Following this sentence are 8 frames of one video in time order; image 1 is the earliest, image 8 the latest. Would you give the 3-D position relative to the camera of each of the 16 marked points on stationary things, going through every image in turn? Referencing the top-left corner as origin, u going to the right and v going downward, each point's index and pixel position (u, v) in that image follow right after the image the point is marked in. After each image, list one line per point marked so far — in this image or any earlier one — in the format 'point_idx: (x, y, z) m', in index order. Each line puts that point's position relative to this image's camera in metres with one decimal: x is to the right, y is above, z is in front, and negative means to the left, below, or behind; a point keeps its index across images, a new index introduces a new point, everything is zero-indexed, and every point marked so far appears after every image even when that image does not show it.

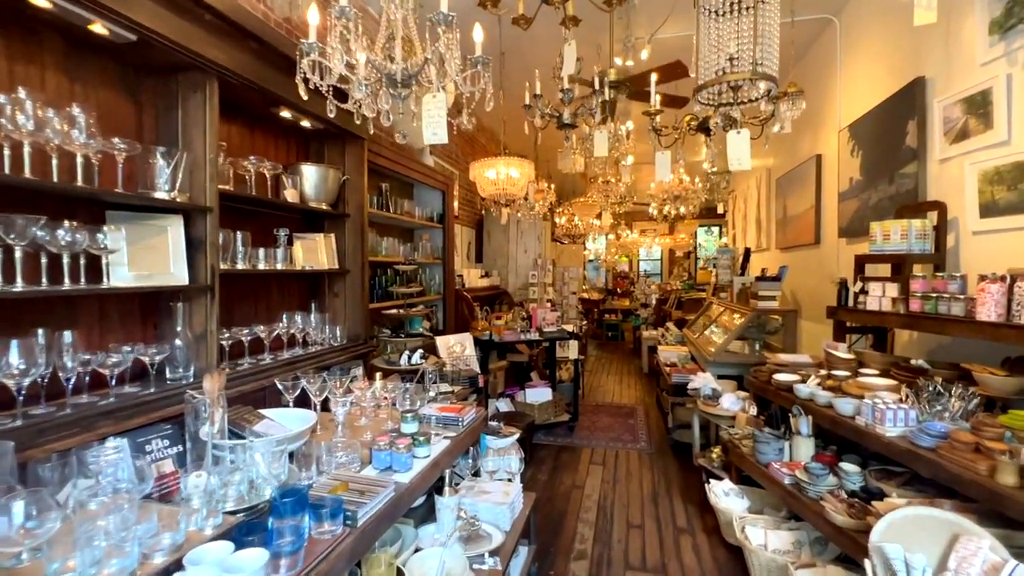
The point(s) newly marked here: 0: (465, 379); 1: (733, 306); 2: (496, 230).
0: (-0.3, -0.6, +3.2) m
1: (+1.9, -0.2, +3.9) m
2: (-0.2, +0.7, +5.9) m
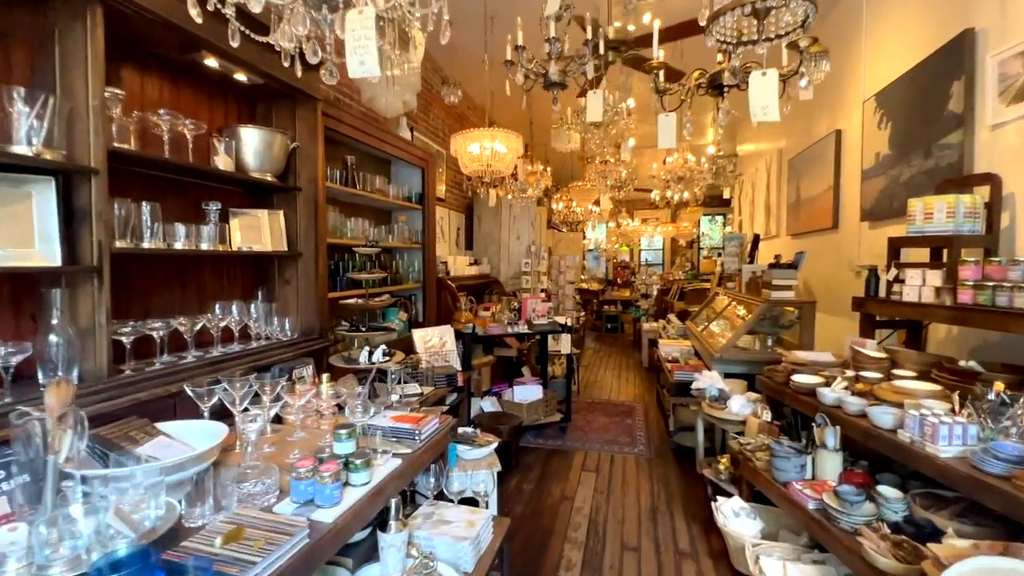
0: (-0.4, -0.5, +2.8) m
1: (+1.8, -0.1, +3.6) m
2: (-0.3, +0.9, +5.6) m
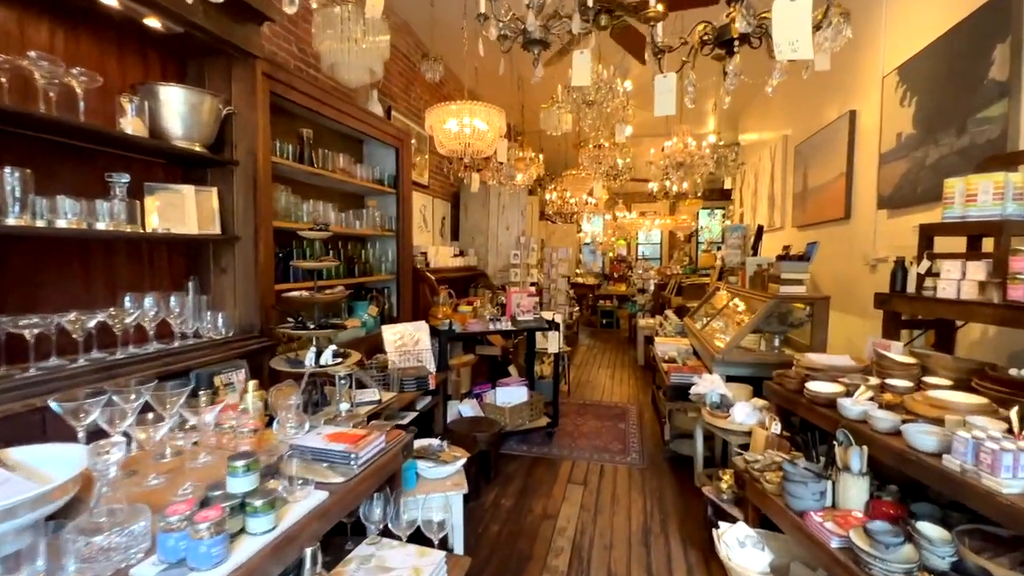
0: (-0.5, -0.5, +2.5) m
1: (+1.6, 0.0, +3.3) m
2: (-0.4, +0.9, +5.2) m
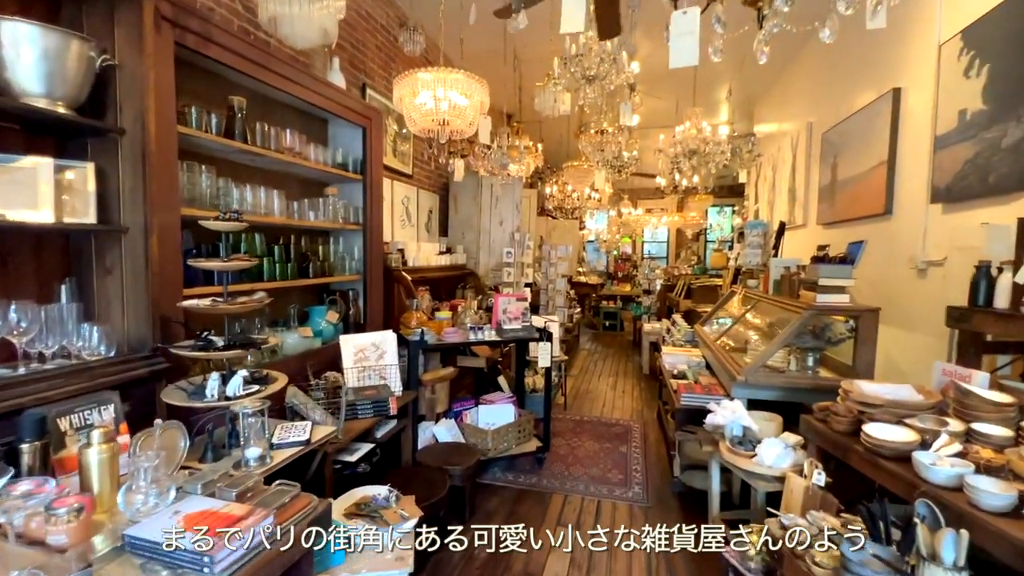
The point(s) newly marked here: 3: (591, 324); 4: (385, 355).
0: (-0.6, -0.5, +2.1) m
1: (+1.5, -0.1, +2.8) m
2: (-0.5, +0.9, +4.8) m
3: (+1.5, -0.7, +8.9) m
4: (-0.7, -0.4, +2.5) m
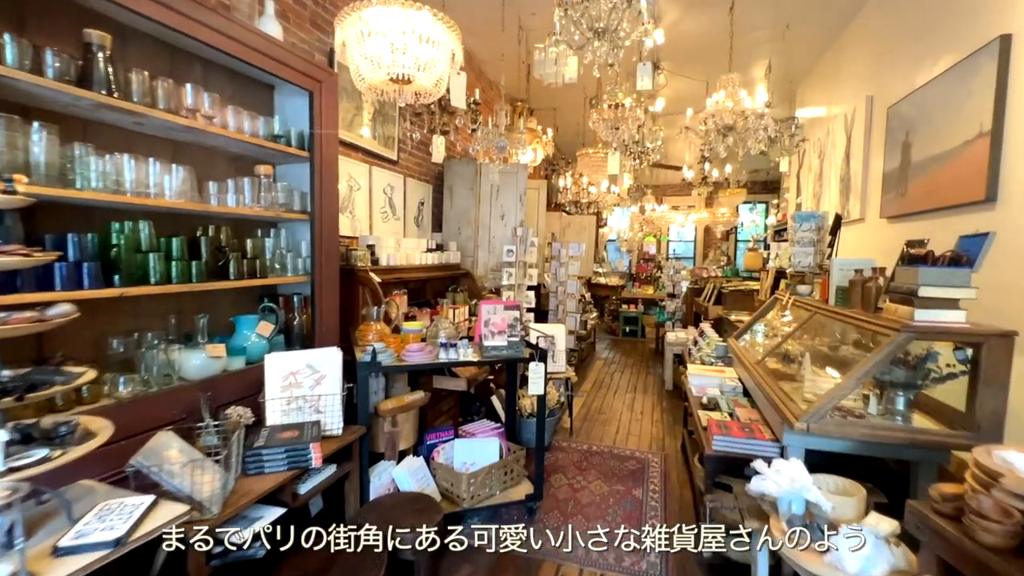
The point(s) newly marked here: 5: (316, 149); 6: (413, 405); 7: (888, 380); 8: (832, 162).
0: (-0.8, -0.5, +1.5) m
1: (+1.5, -0.1, +2.1) m
2: (-0.5, +0.9, +4.2) m
3: (+1.7, -0.7, +8.2) m
4: (-0.8, -0.4, +1.9) m
5: (-0.9, +0.7, +2.2) m
6: (-0.5, -0.6, +2.3) m
7: (+1.3, -0.3, +1.6) m
8: (+3.0, +1.2, +4.4) m
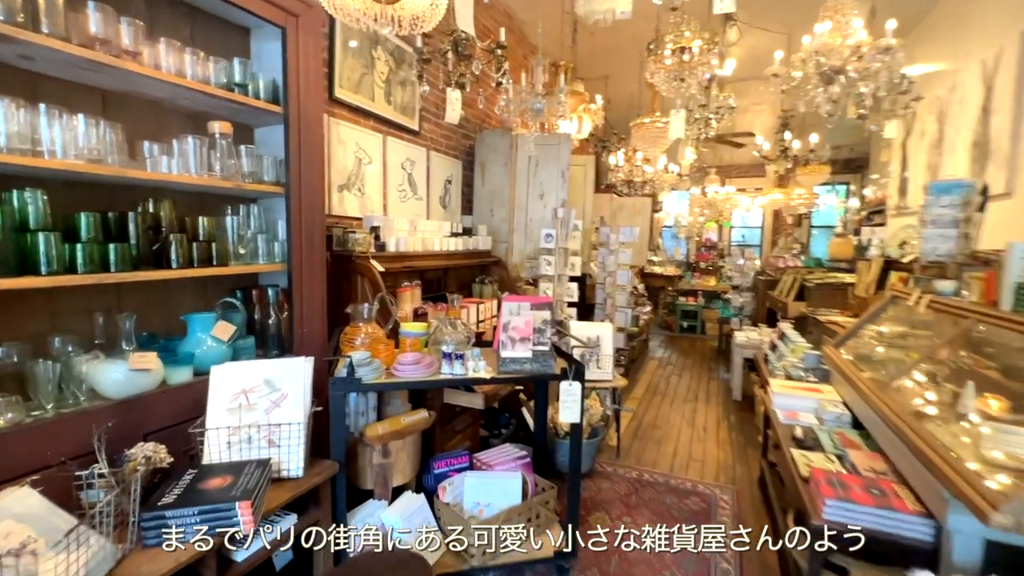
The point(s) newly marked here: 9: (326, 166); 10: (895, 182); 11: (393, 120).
0: (-0.7, -0.5, +1.1) m
1: (+1.5, -0.1, +1.4) m
2: (-0.1, +1.0, +3.7) m
3: (+2.4, -0.6, +7.4) m
4: (-0.7, -0.4, +1.4) m
5: (-0.8, +0.7, +1.7) m
6: (-0.4, -0.5, +1.8) m
7: (+1.3, -0.3, +0.9) m
8: (+3.3, +1.2, +3.5) m
9: (-1.0, +0.6, +2.5) m
10: (+3.8, +1.1, +4.7) m
11: (-0.7, +1.1, +3.0) m
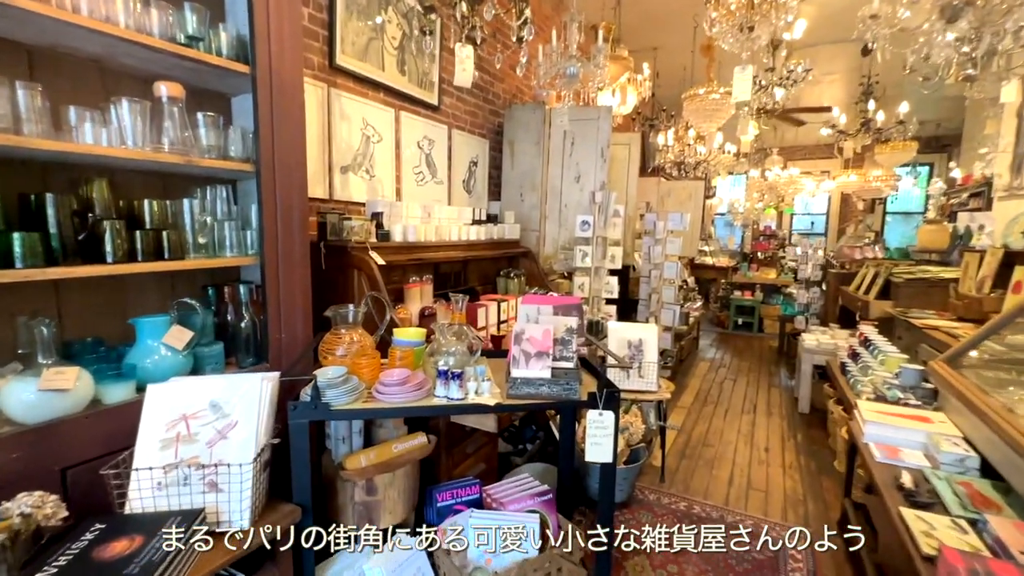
0: (-0.8, -0.5, +0.8) m
1: (+1.5, -0.1, +0.9) m
2: (+0.1, +1.0, +3.3) m
3: (+3.0, -0.5, +6.8) m
4: (-0.7, -0.4, +1.1) m
5: (-0.8, +0.7, +1.4) m
6: (-0.3, -0.5, +1.4) m
7: (+1.3, -0.3, +0.5) m
8: (+3.6, +1.3, +2.8) m
9: (-0.9, +0.7, +2.2) m
10: (+4.1, +1.1, +3.9) m
11: (-0.6, +1.1, +2.6) m
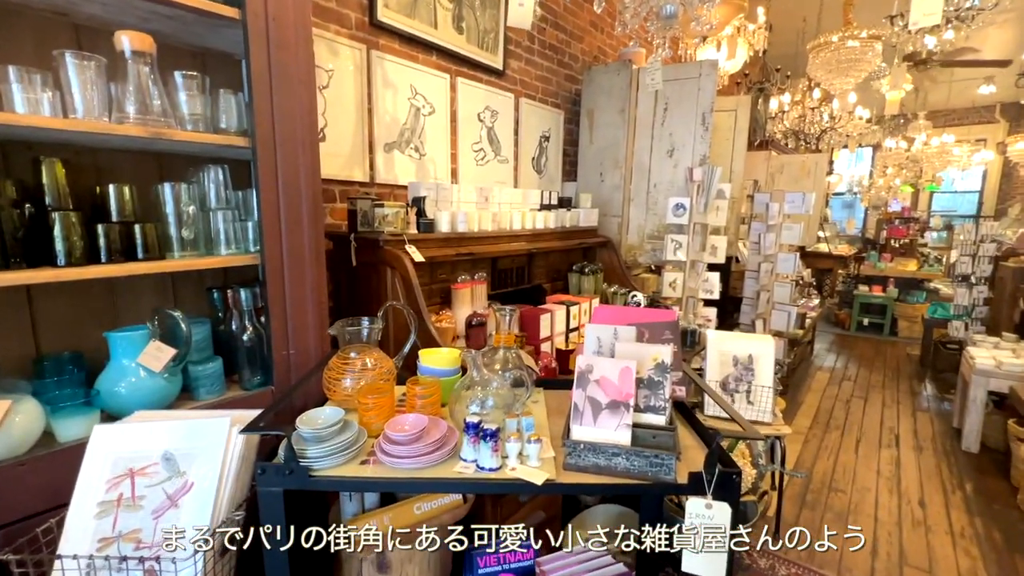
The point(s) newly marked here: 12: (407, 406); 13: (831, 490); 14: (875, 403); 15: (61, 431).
0: (-0.7, -0.6, +0.5) m
1: (+1.6, -0.2, +0.2) m
2: (+0.6, +1.1, +2.8) m
3: (+4.0, -0.4, +5.8) m
4: (-0.6, -0.4, +0.8) m
5: (-0.6, +0.7, +1.1) m
6: (-0.2, -0.6, +1.1) m
7: (+1.2, -0.4, -0.2) m
8: (+3.9, +1.2, +1.7) m
9: (-0.6, +0.7, +1.8) m
10: (+4.7, +1.1, +2.7) m
11: (-0.2, +1.1, +2.2) m
12: (-0.2, -0.3, +1.1) m
13: (+1.5, -1.0, +2.3) m
14: (+2.6, -0.8, +3.4) m
15: (-0.9, -0.3, +1.0) m
